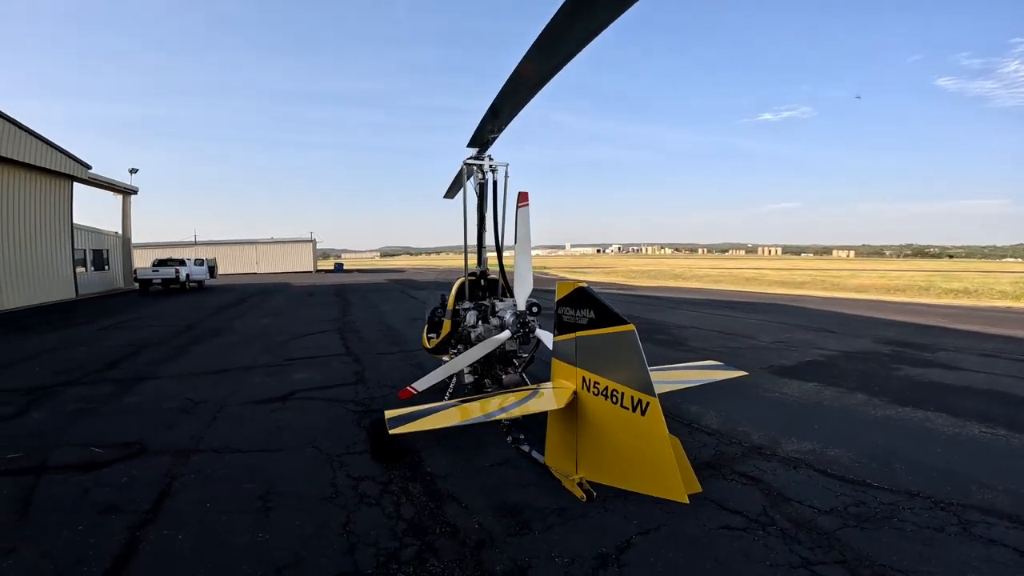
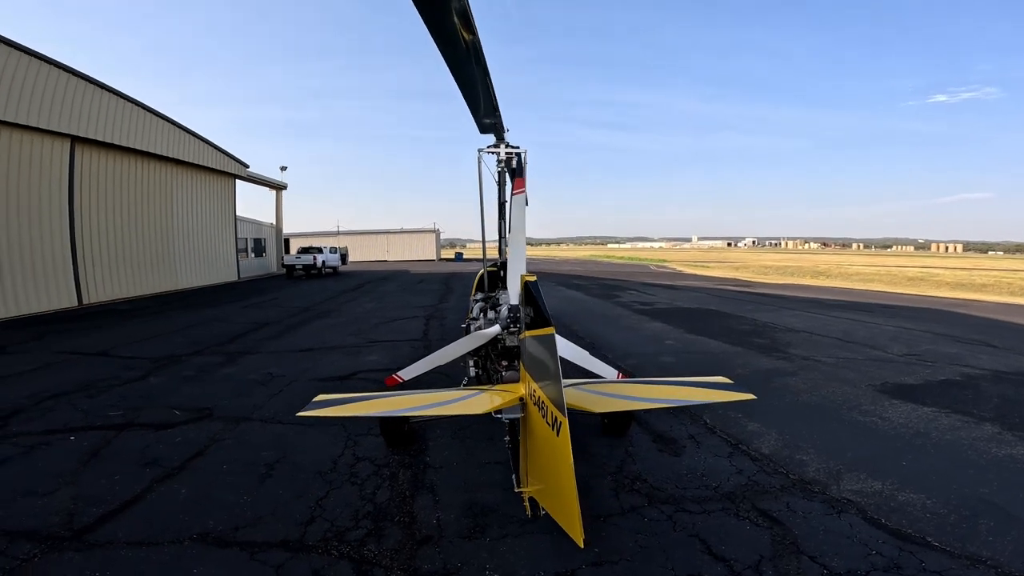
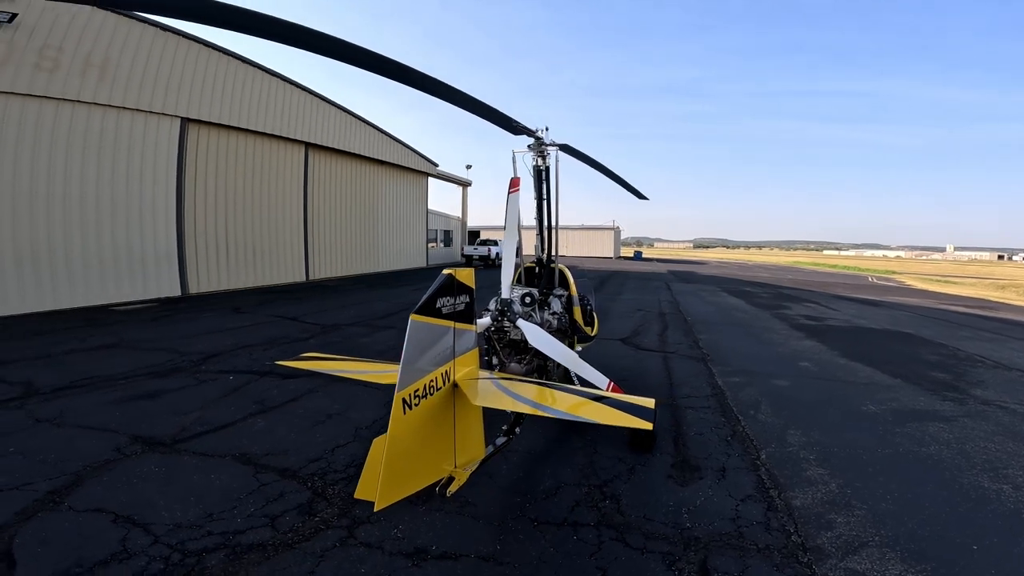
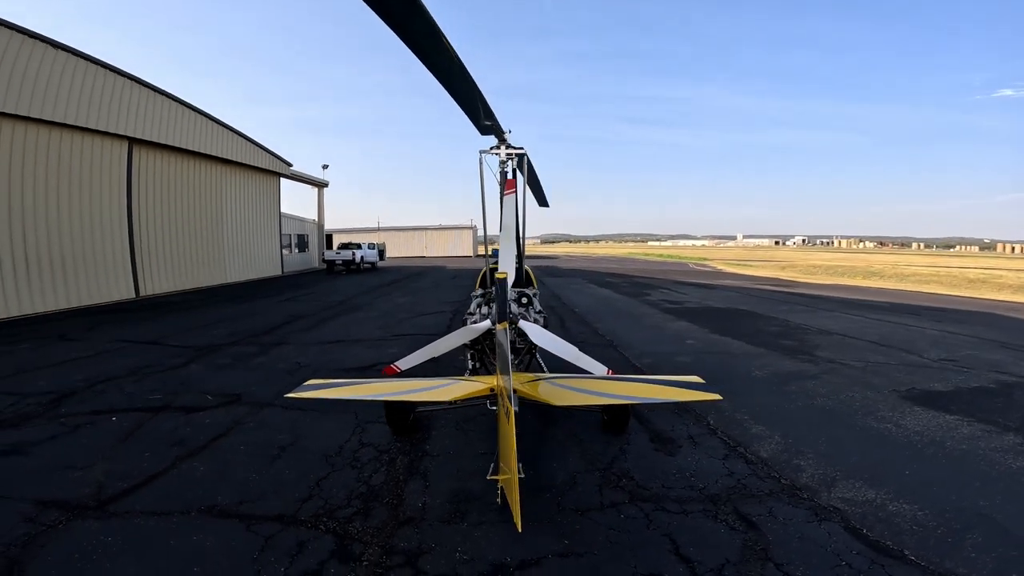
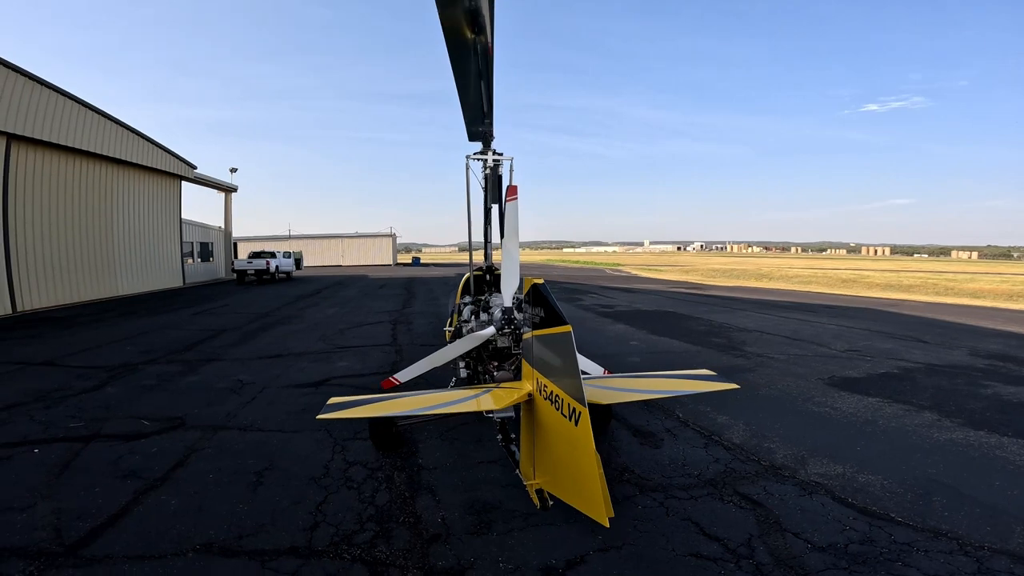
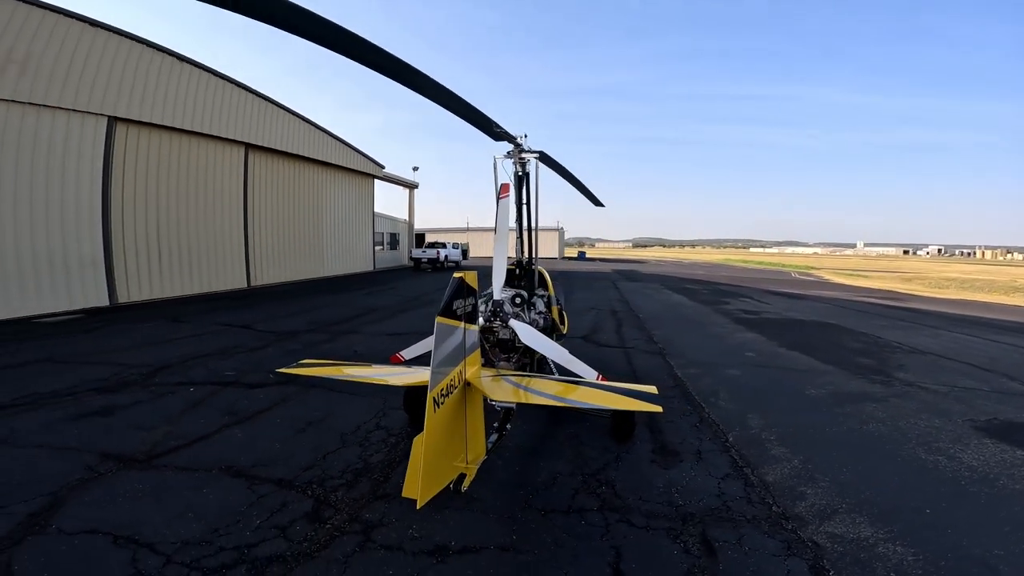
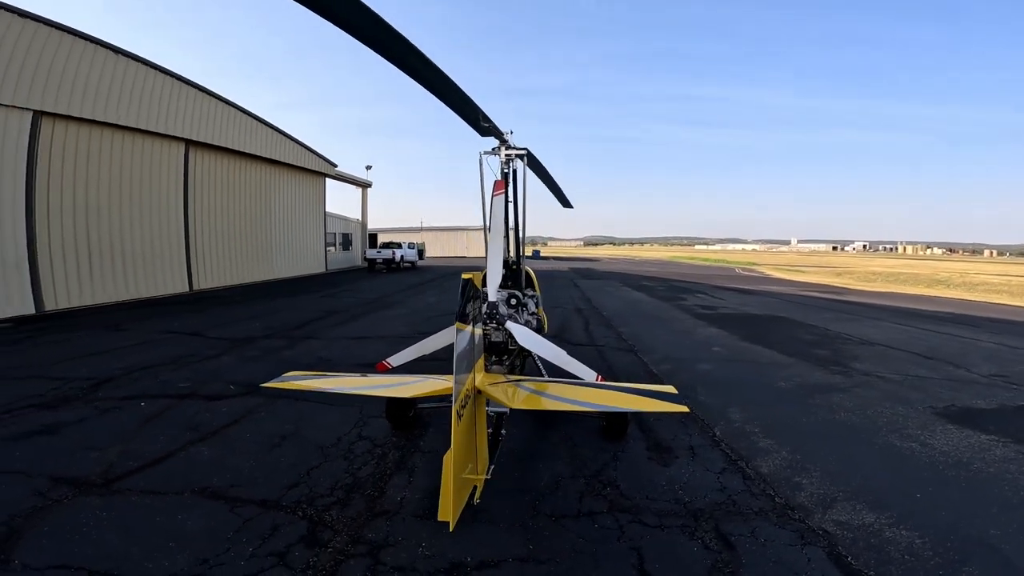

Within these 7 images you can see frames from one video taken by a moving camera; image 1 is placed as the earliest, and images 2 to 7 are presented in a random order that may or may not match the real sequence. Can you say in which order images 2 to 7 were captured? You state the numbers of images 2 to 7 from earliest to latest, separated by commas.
5, 2, 4, 7, 6, 3
